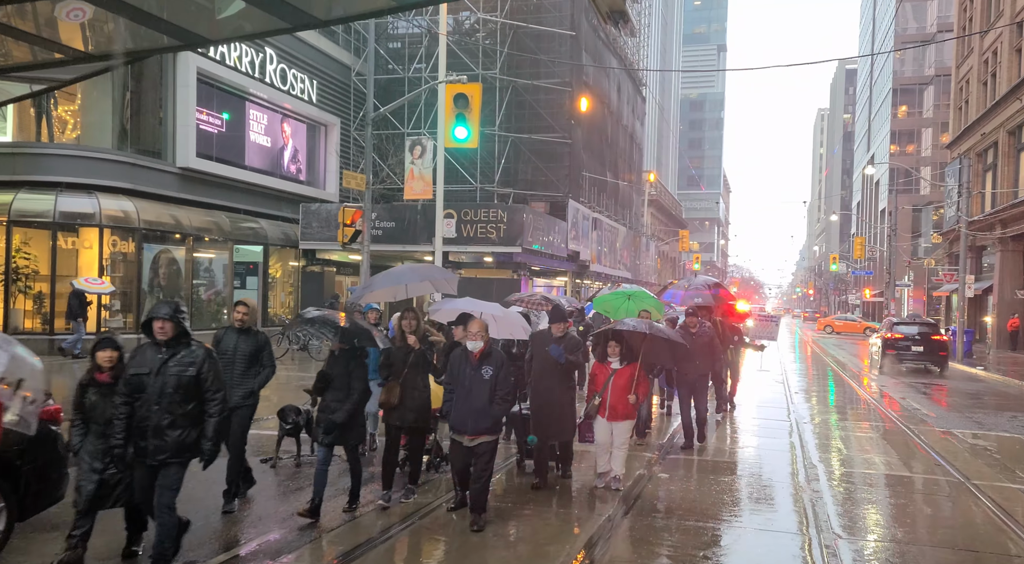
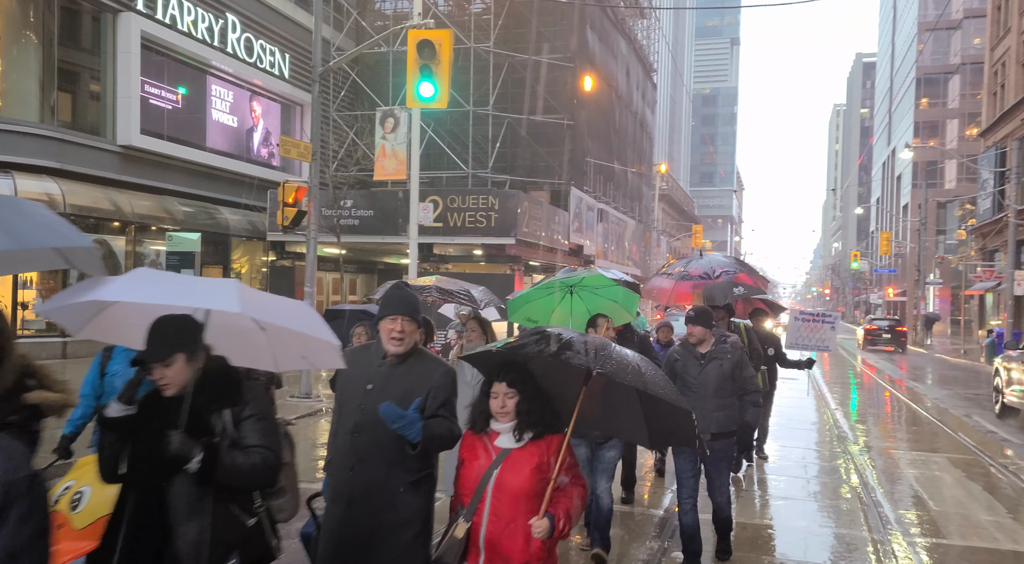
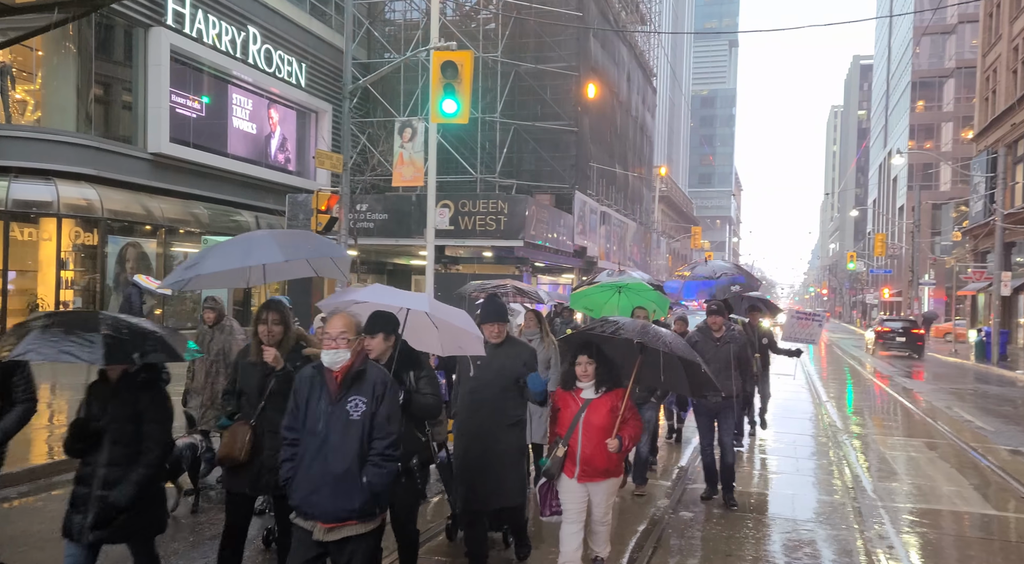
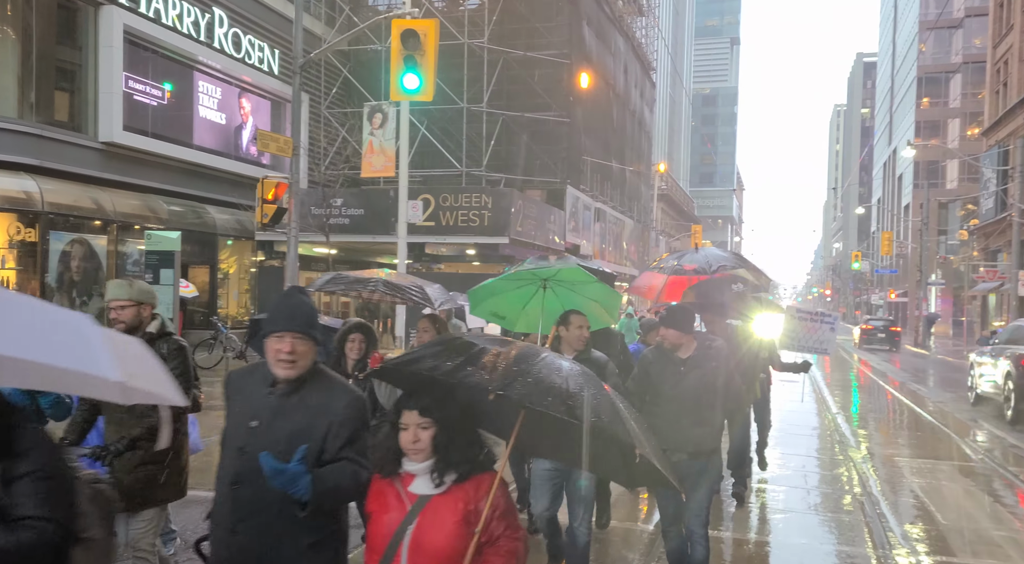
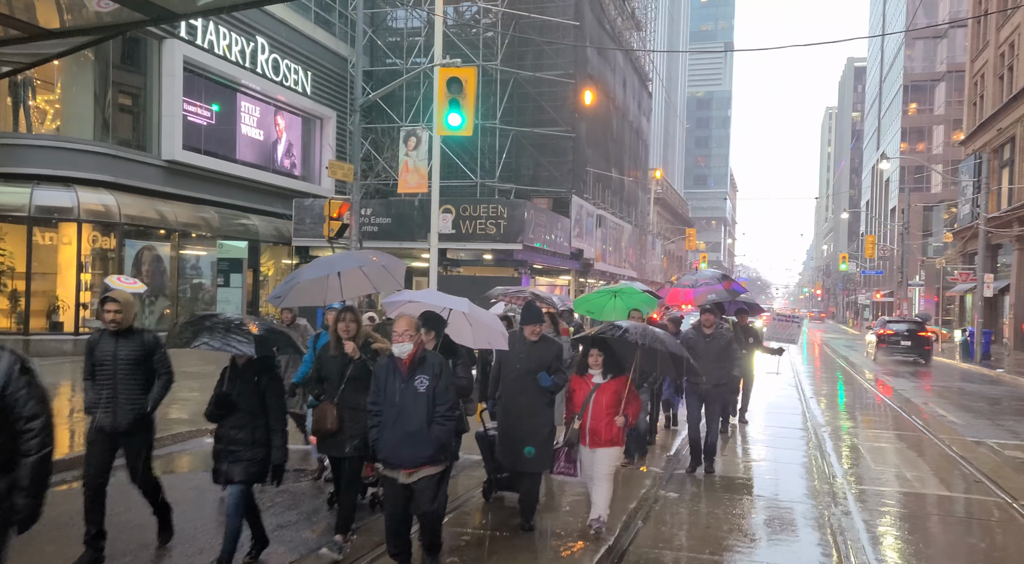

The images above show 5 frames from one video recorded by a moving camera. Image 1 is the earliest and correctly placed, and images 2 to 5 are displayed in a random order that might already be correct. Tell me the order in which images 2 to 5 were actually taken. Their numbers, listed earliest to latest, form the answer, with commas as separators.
5, 3, 2, 4
